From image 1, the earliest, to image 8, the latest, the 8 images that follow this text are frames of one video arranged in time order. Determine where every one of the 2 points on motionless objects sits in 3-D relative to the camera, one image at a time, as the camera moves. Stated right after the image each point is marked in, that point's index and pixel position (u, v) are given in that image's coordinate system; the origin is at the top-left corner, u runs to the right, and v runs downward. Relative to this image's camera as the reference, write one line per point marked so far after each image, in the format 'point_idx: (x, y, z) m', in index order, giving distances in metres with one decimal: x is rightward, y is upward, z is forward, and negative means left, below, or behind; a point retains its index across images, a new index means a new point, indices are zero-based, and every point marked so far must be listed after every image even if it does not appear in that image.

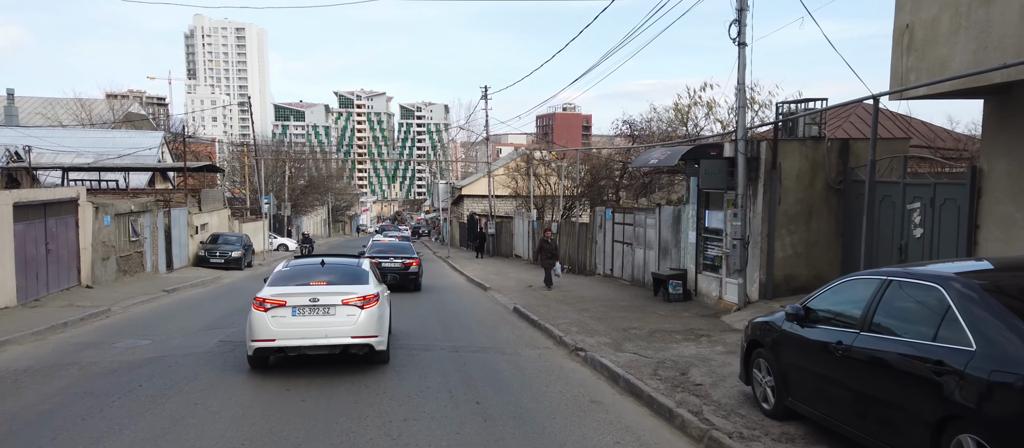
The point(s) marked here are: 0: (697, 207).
0: (+3.7, +0.3, +13.0) m
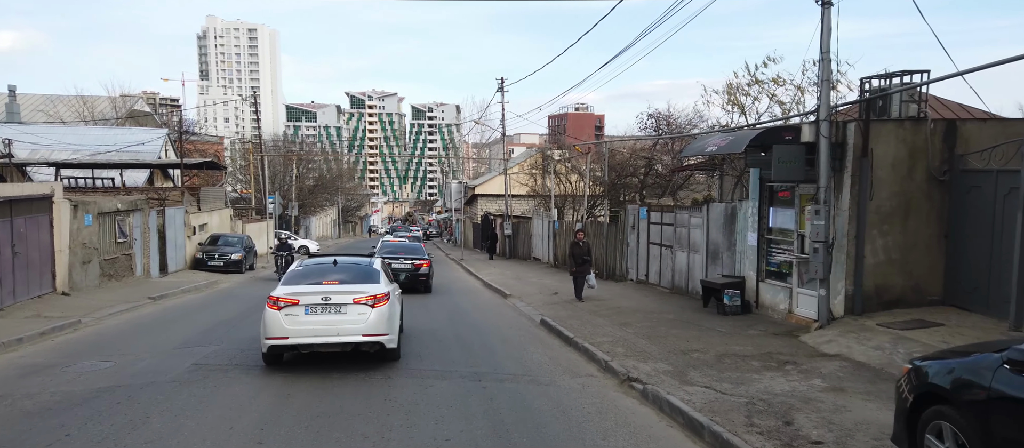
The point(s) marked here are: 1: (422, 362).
0: (+4.2, +0.3, +11.1) m
1: (-1.3, -1.9, +9.6) m
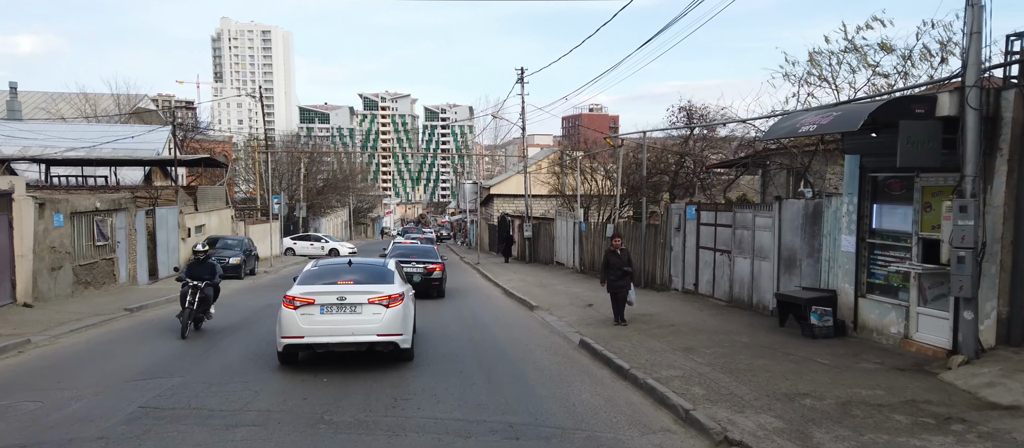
0: (+4.7, +0.3, +8.8) m
1: (-0.8, -1.9, +7.5) m
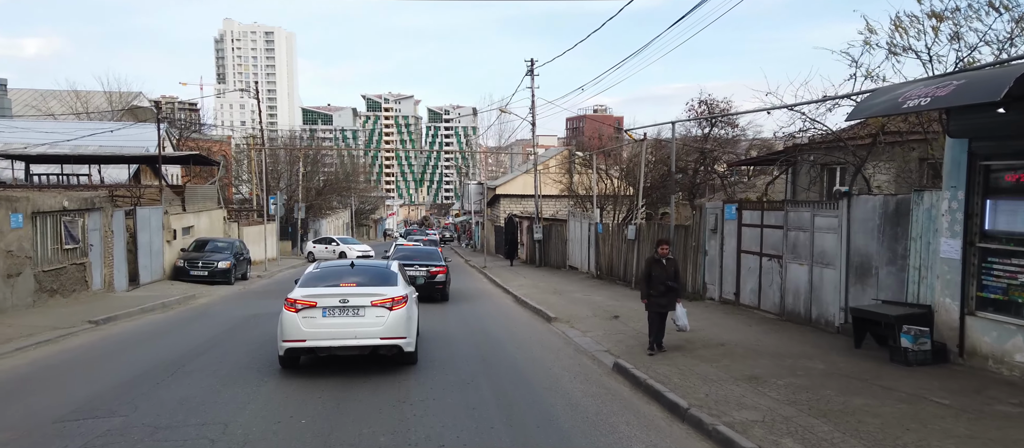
0: (+4.9, +0.3, +7.1) m
1: (-0.6, -1.9, +5.8) m
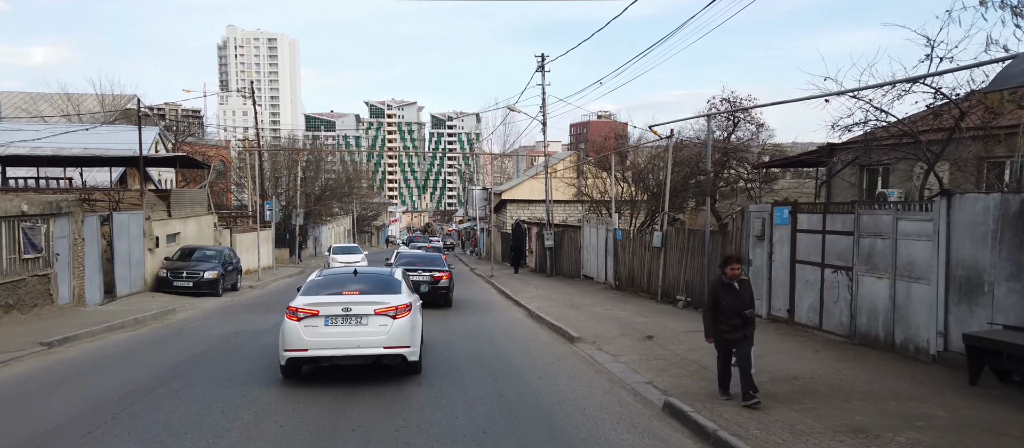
0: (+5.2, +0.3, +5.4) m
1: (-0.3, -2.0, +4.1) m
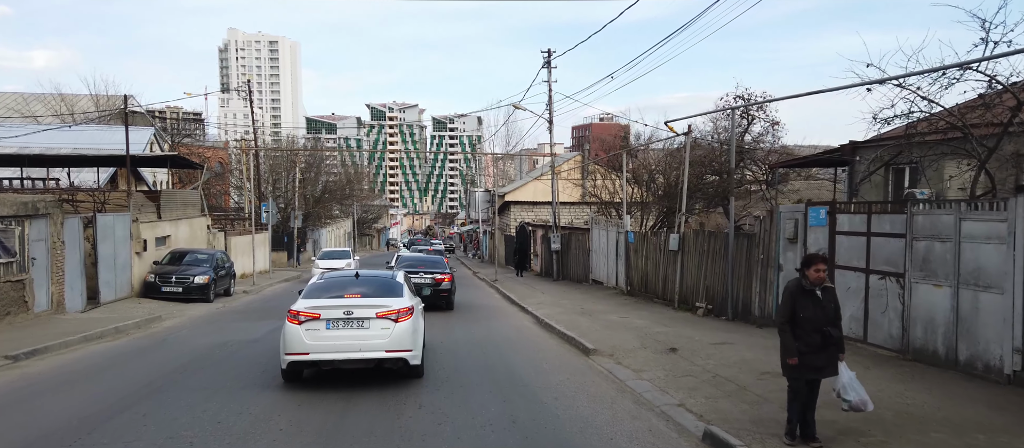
0: (+5.4, +0.3, +4.5) m
1: (-0.2, -2.0, +3.1) m
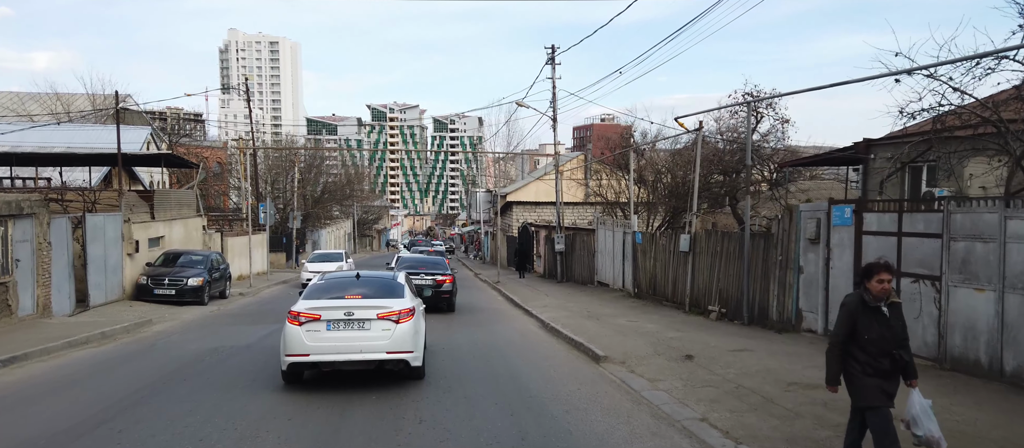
0: (+5.4, +0.3, +3.9) m
1: (-0.1, -1.9, +2.5) m
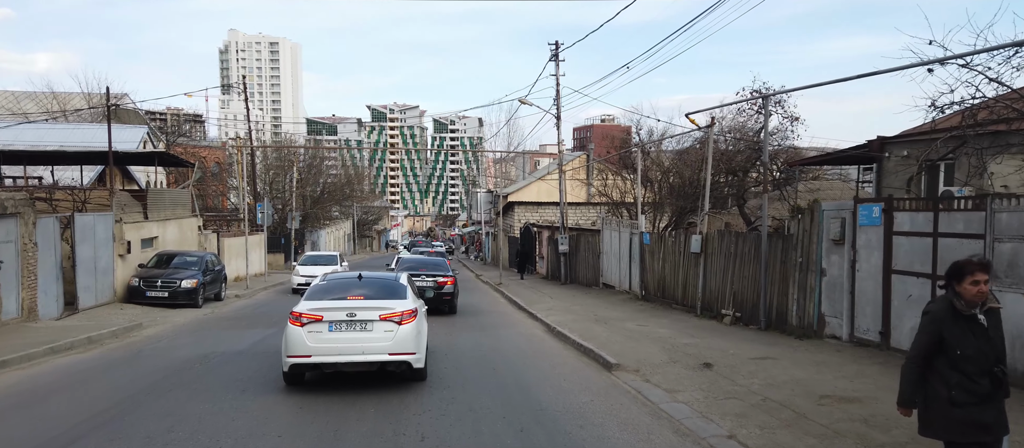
0: (+5.5, +0.3, +3.3) m
1: (0.0, -1.9, +2.0) m
